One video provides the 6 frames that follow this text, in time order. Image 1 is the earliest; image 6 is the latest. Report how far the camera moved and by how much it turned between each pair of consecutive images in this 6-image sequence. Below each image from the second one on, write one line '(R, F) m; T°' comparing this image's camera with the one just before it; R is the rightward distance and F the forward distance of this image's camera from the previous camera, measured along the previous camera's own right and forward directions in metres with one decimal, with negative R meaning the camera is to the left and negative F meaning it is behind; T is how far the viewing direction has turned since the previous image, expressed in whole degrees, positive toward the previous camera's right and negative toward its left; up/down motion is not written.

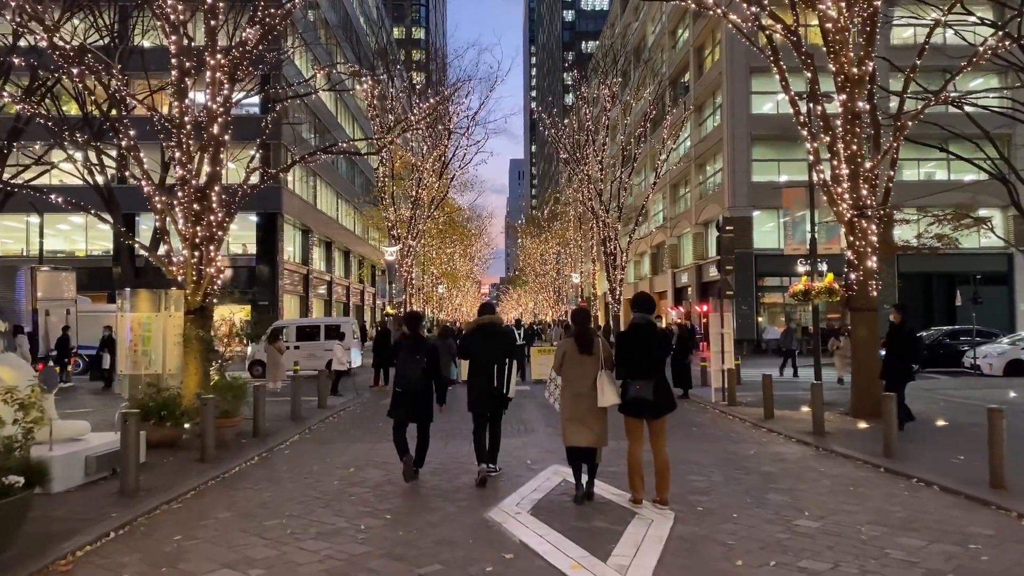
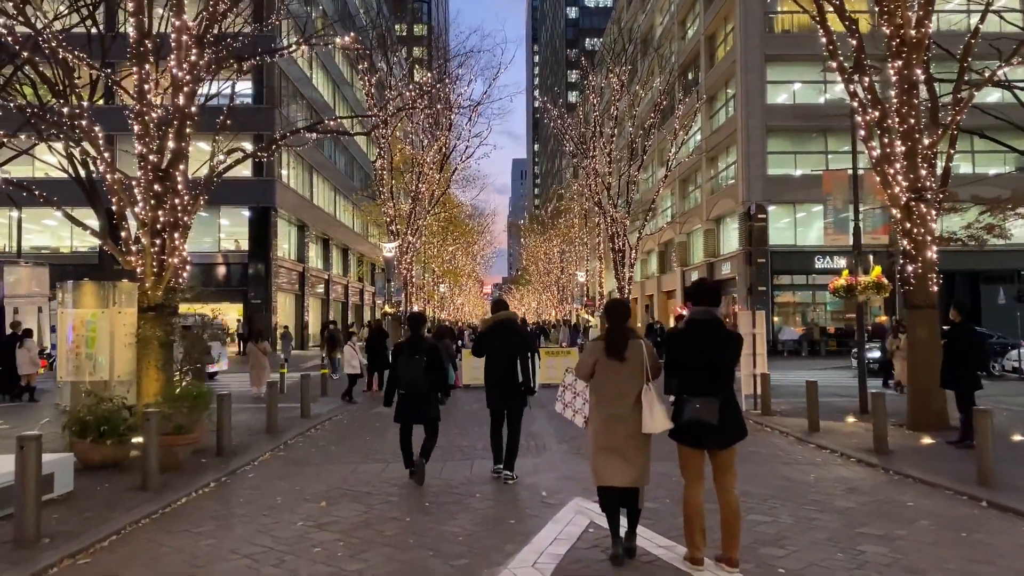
(-0.1, +1.6) m; 0°
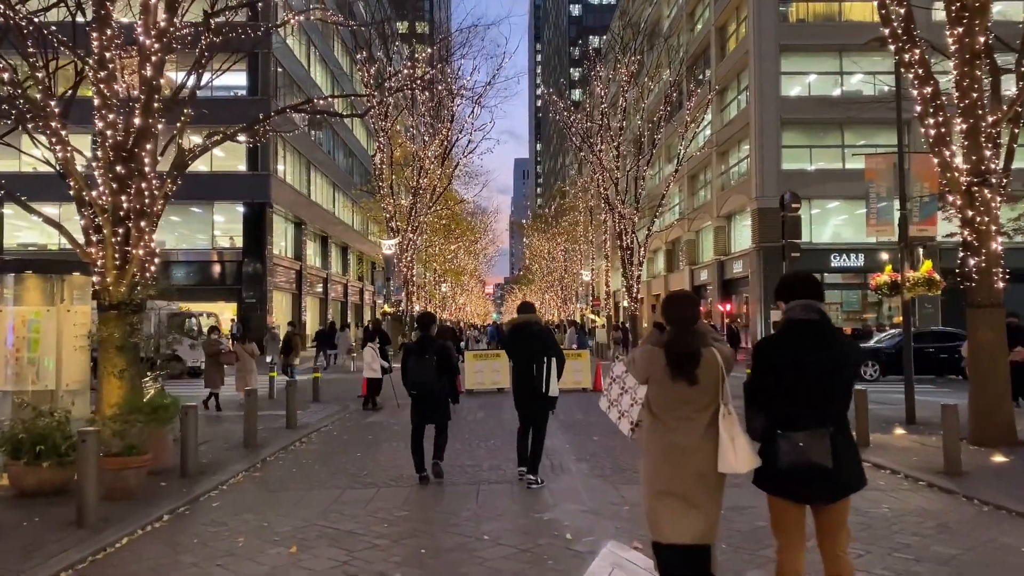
(-0.1, +1.3) m; 0°
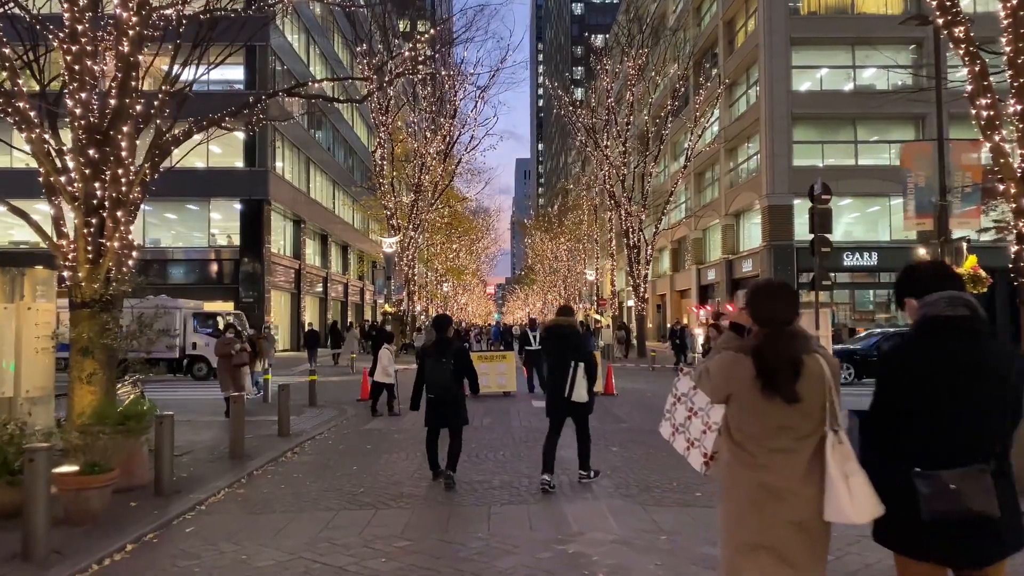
(-0.2, +0.9) m; 0°
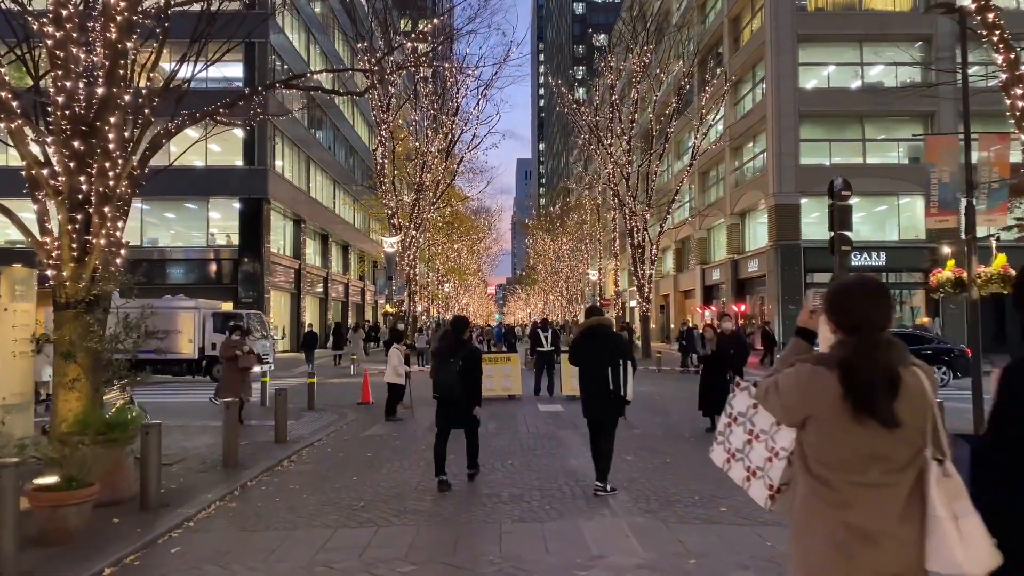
(-0.1, +0.5) m; 0°
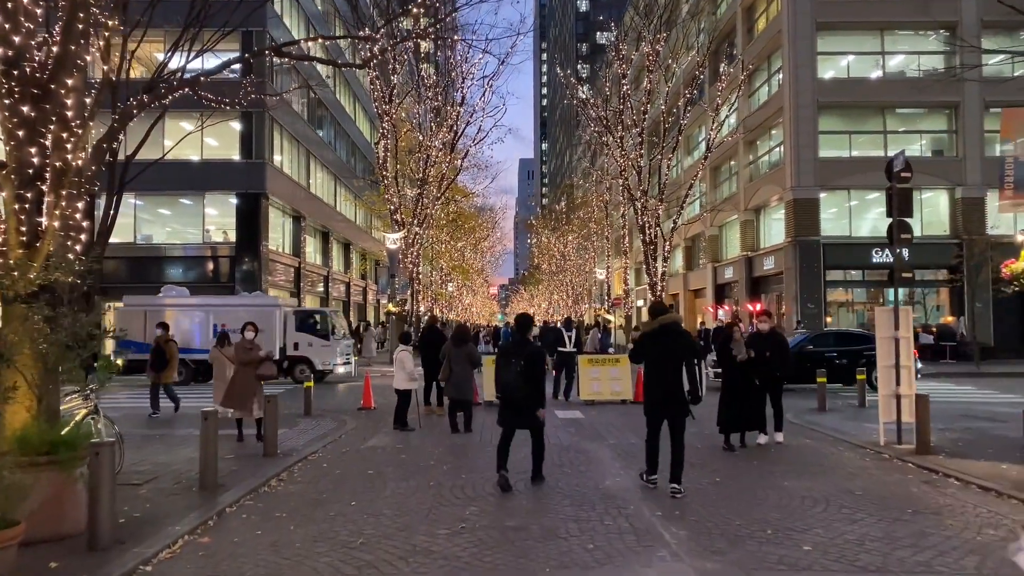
(-0.3, +1.2) m; 0°
